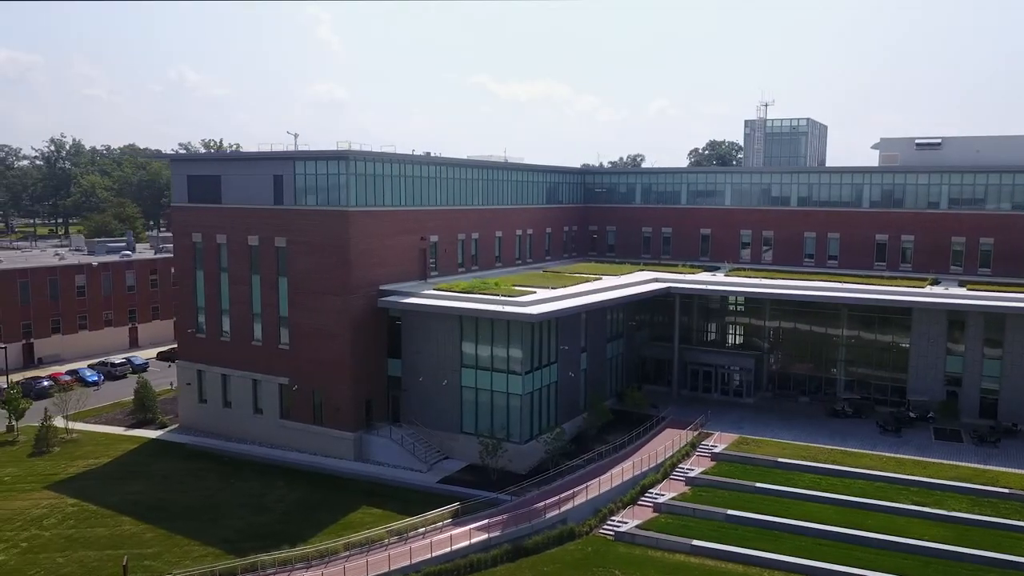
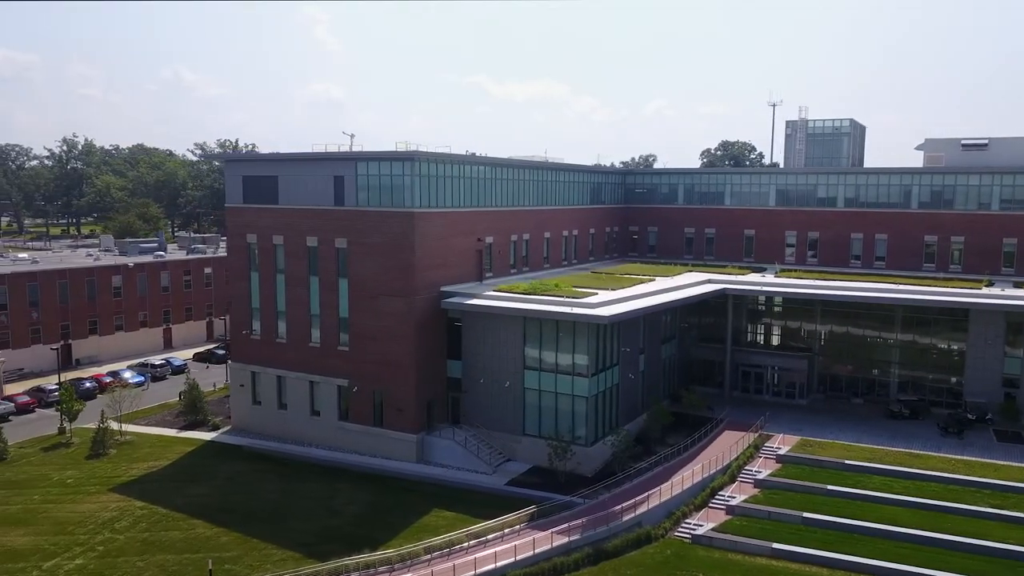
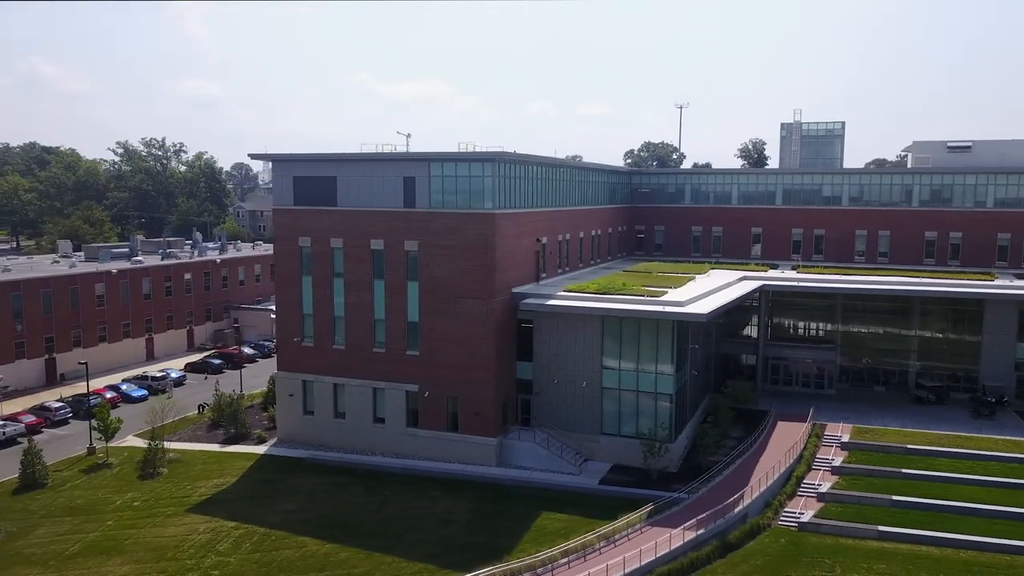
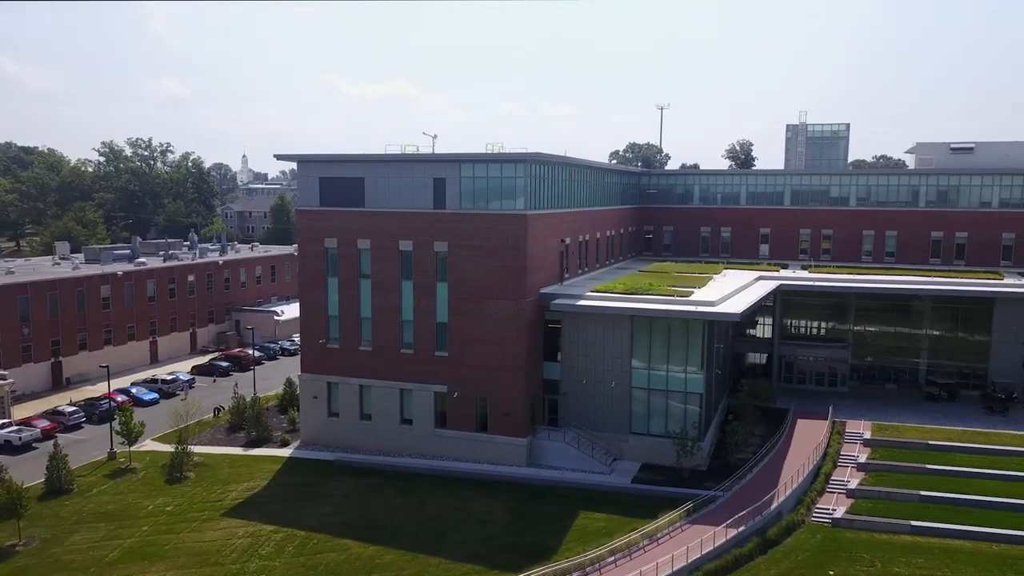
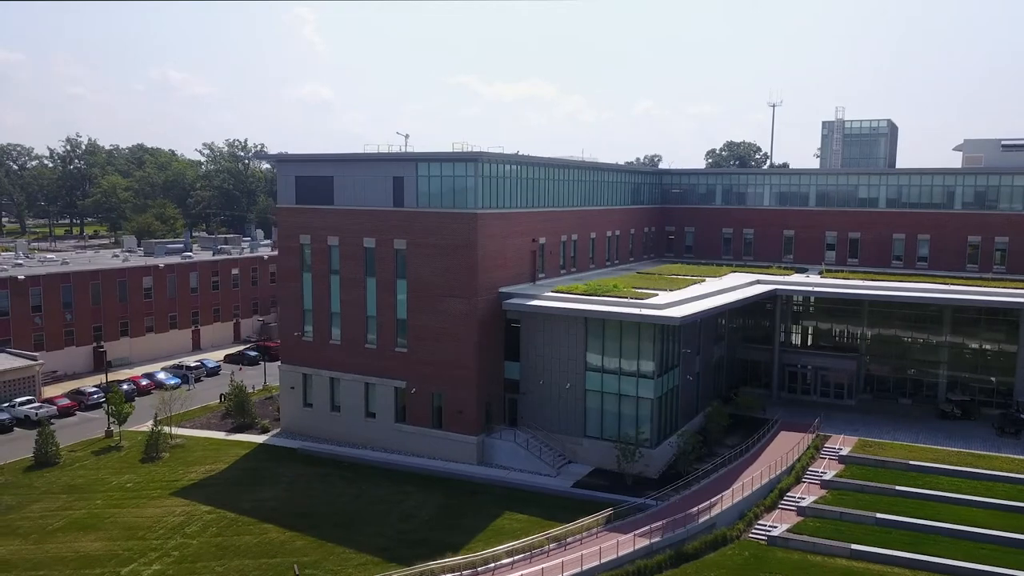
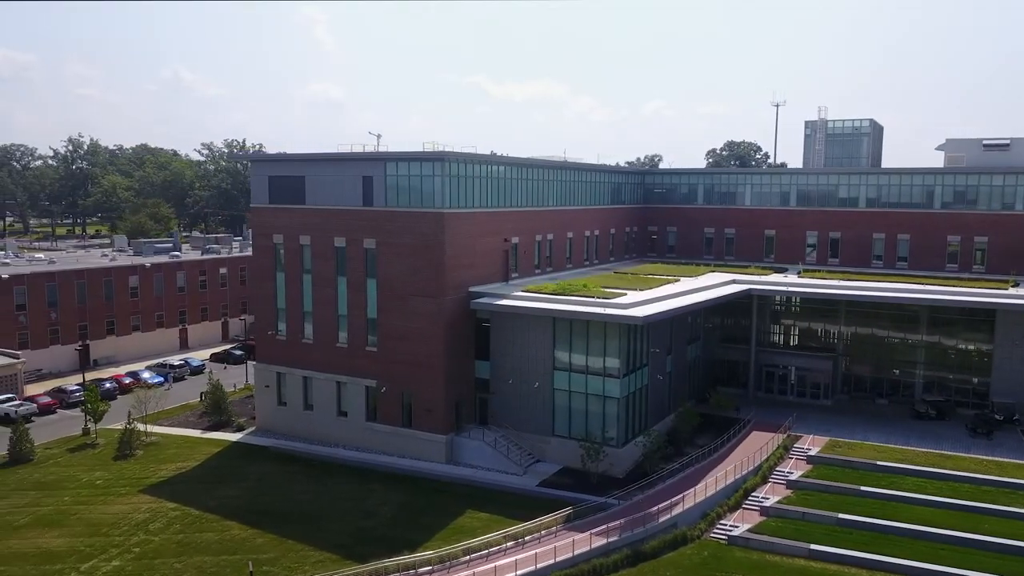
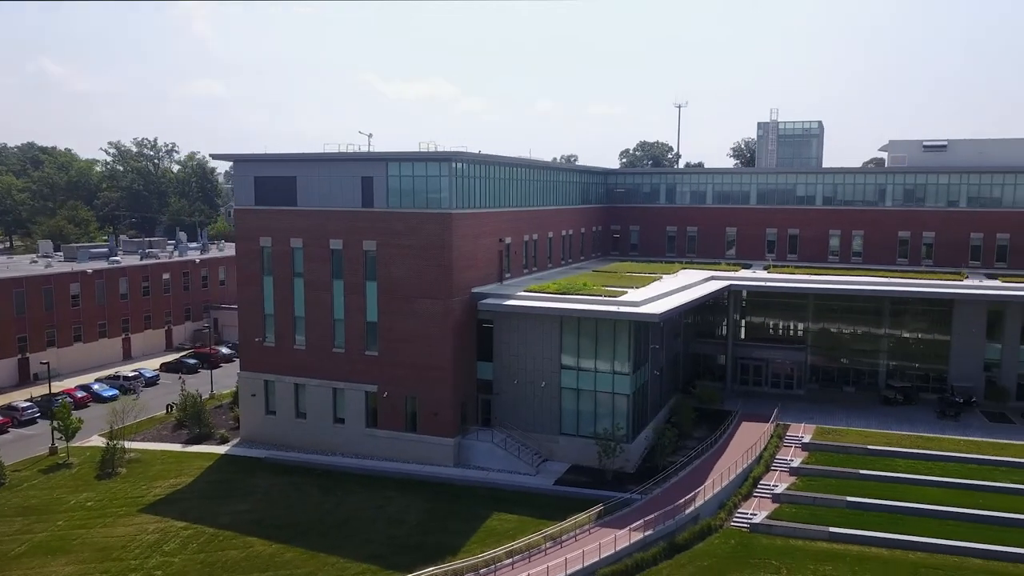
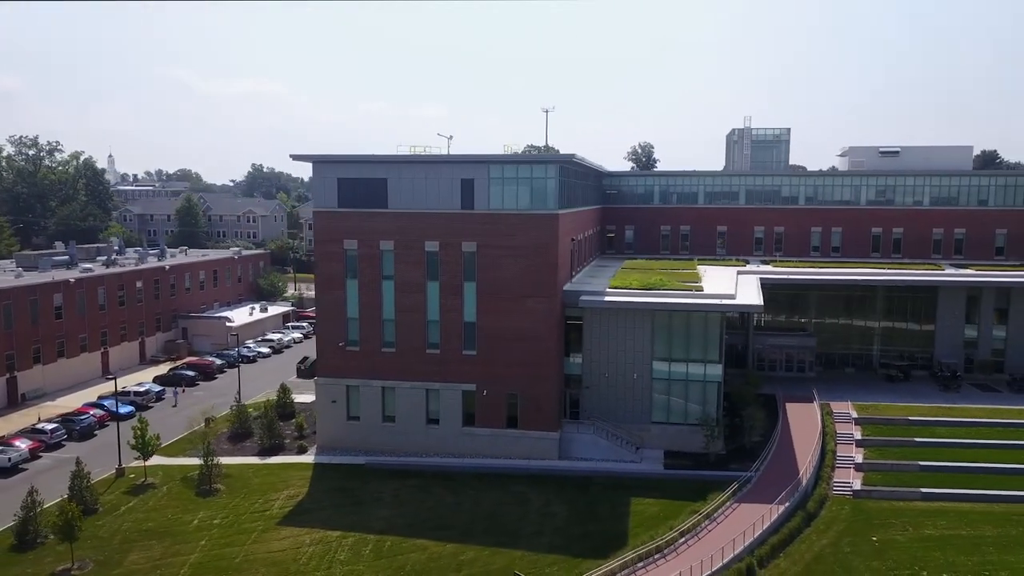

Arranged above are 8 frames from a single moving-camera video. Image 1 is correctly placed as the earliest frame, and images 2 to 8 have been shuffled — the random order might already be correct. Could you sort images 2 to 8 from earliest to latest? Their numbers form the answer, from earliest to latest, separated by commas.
2, 6, 5, 7, 3, 4, 8
